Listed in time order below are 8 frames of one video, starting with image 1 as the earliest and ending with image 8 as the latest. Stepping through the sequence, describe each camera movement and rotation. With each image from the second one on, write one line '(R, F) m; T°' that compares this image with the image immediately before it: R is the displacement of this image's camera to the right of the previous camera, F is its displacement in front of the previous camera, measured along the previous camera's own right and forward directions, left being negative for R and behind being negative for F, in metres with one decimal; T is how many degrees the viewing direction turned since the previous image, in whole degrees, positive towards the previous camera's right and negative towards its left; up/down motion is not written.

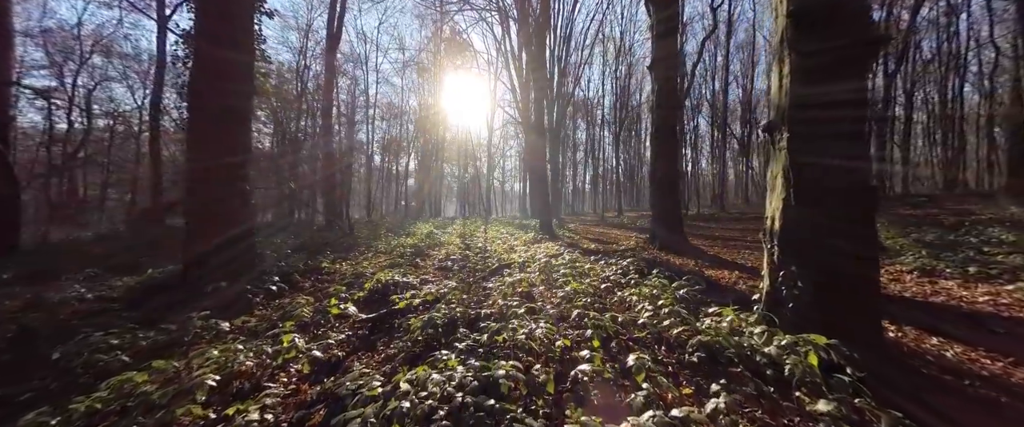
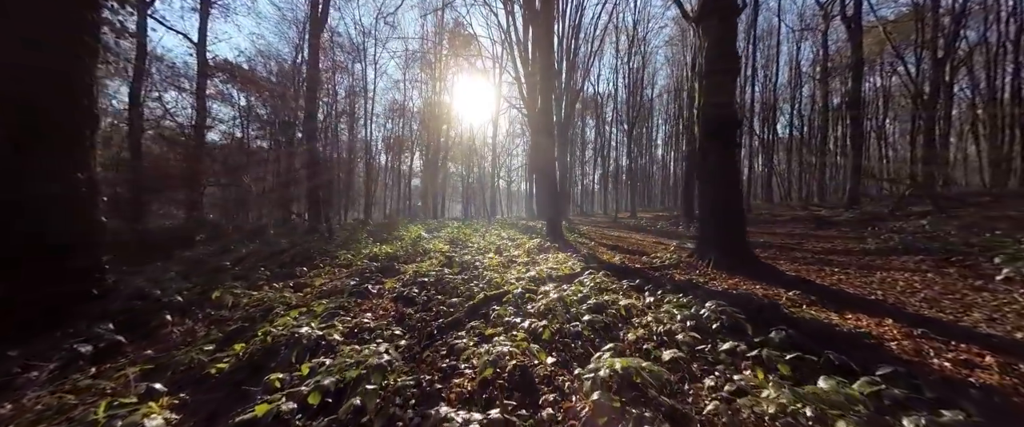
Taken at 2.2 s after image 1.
(+0.2, +2.4) m; -1°
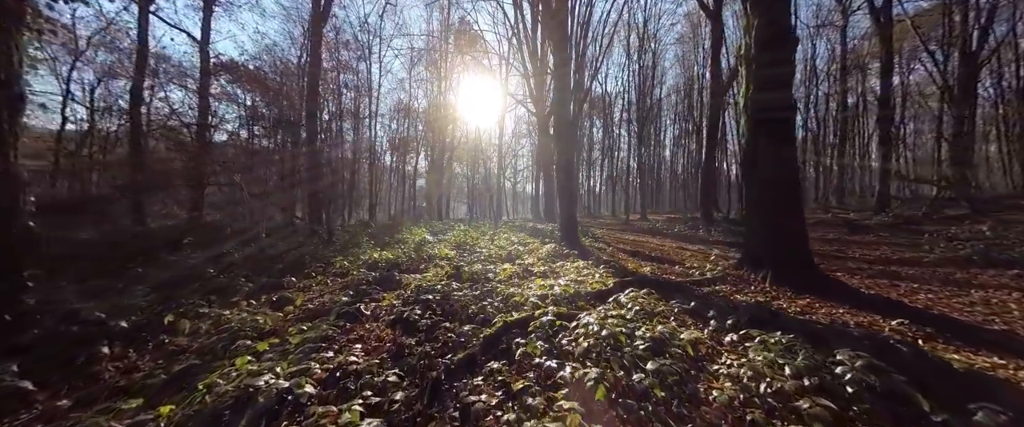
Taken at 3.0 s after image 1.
(-0.2, +0.9) m; -1°
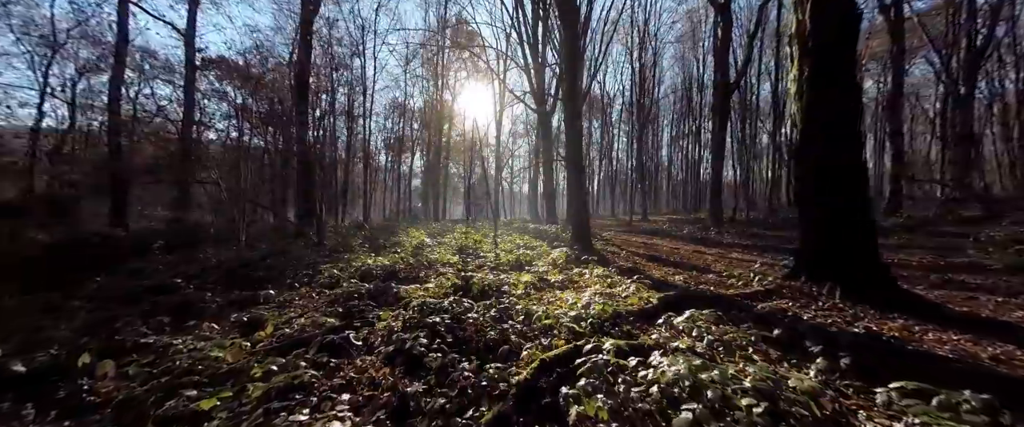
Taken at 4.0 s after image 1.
(-0.4, +0.9) m; +1°
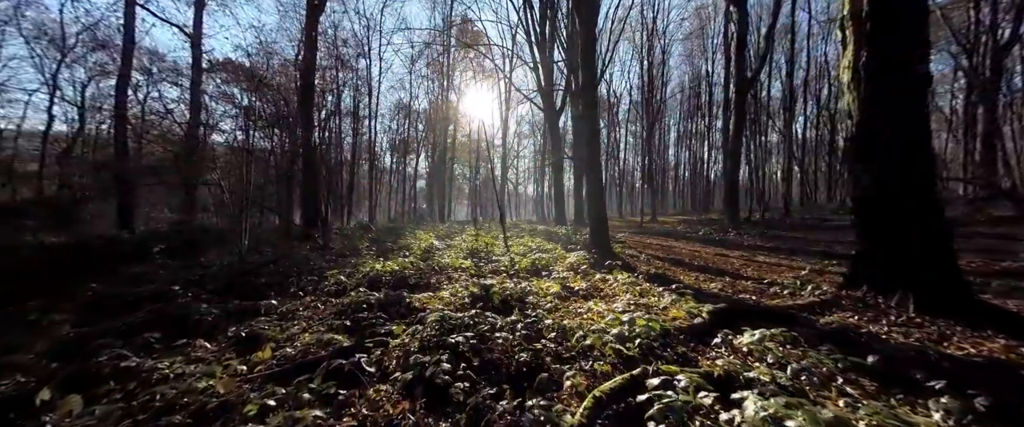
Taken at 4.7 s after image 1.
(-0.3, +0.5) m; -1°
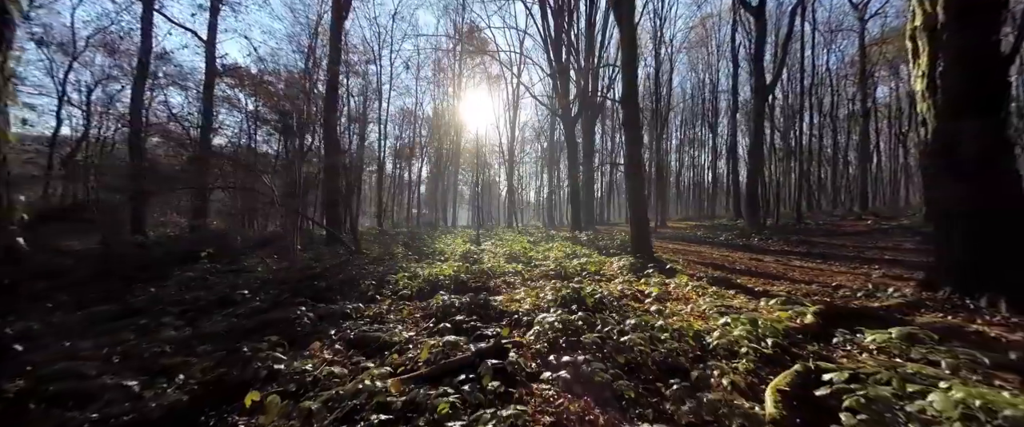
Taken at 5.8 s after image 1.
(-1.3, -0.1) m; 0°
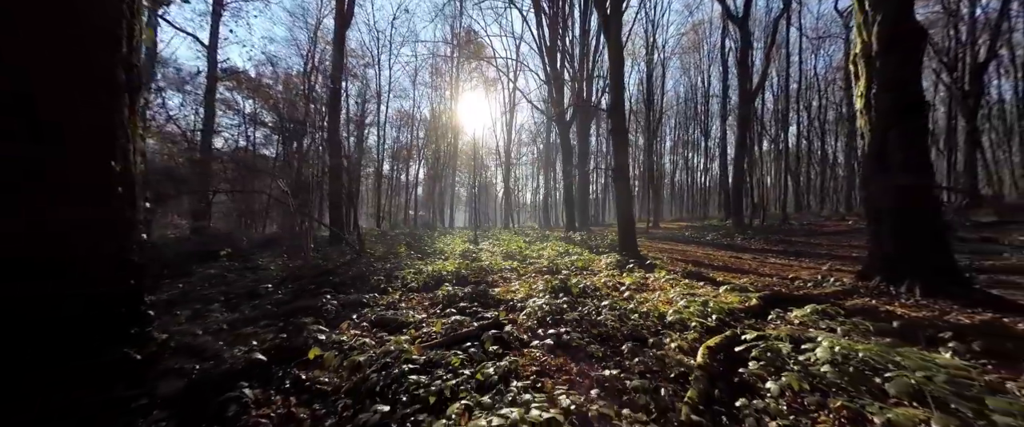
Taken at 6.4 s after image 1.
(0.0, -0.8) m; +1°
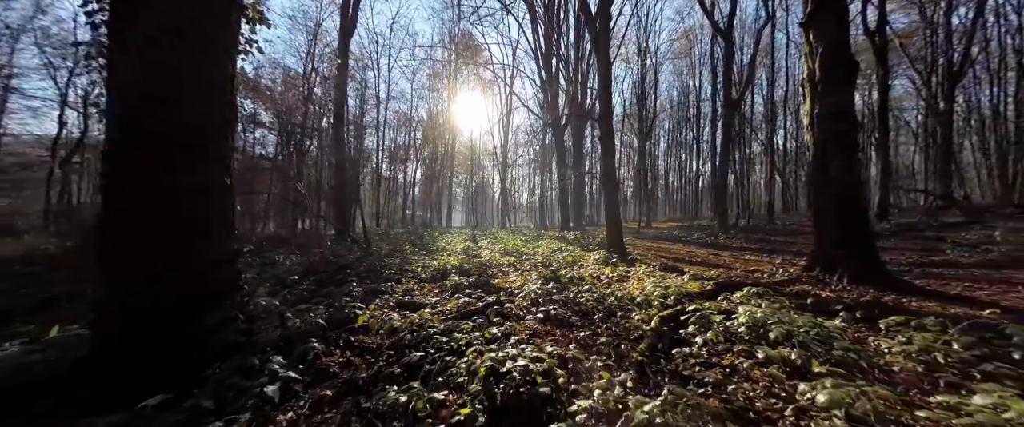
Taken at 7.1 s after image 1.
(0.0, -0.9) m; +1°
